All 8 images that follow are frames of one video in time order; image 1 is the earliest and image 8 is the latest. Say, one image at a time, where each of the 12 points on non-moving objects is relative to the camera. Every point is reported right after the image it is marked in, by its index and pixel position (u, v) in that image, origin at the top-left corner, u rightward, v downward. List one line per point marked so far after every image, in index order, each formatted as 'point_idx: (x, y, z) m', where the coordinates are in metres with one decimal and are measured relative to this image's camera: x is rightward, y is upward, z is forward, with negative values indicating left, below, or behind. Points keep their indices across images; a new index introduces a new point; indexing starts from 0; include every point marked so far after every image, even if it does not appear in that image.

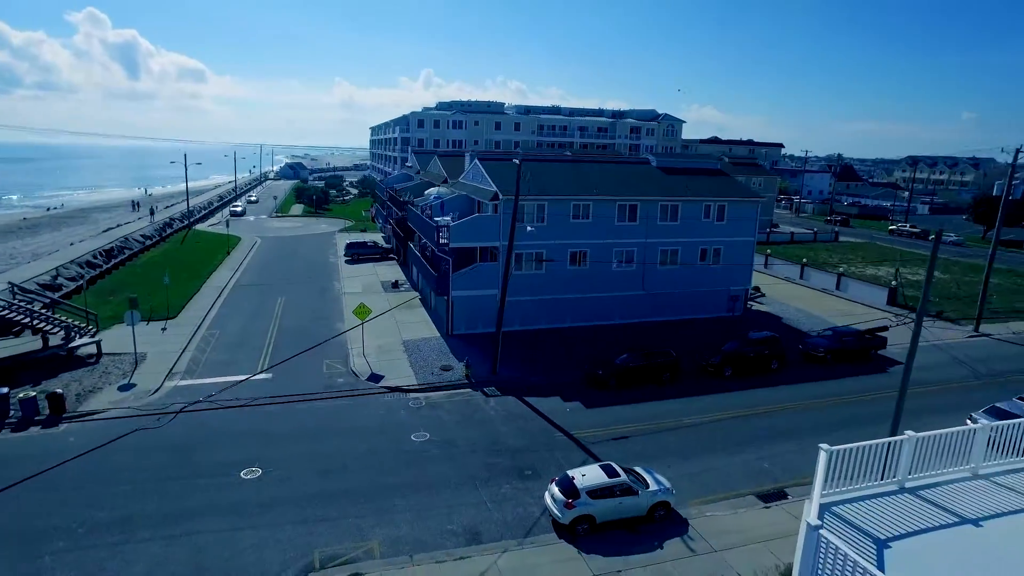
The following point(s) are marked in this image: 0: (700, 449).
0: (+4.8, -4.4, +19.3) m
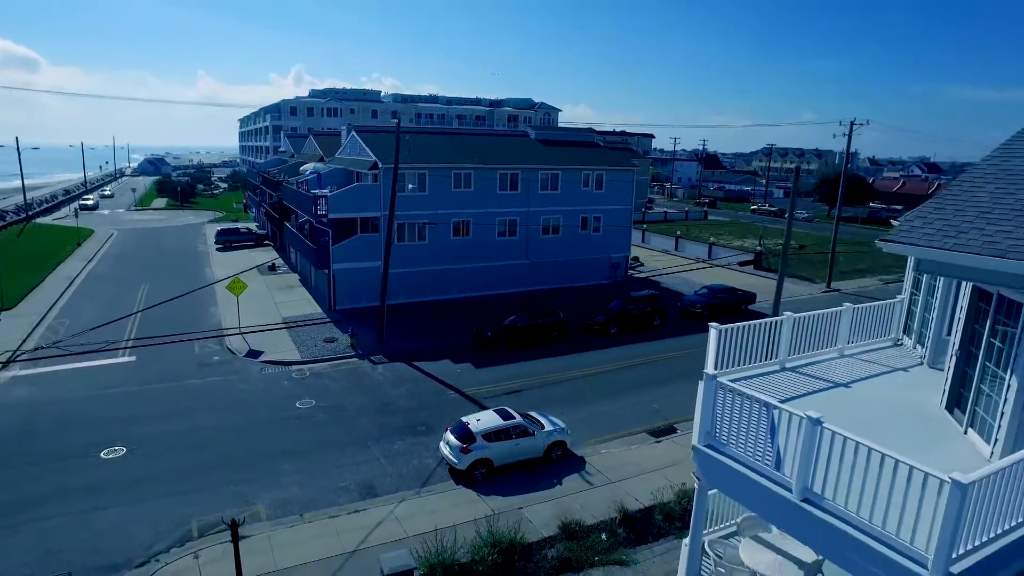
0: (+2.2, -3.0, +19.3) m
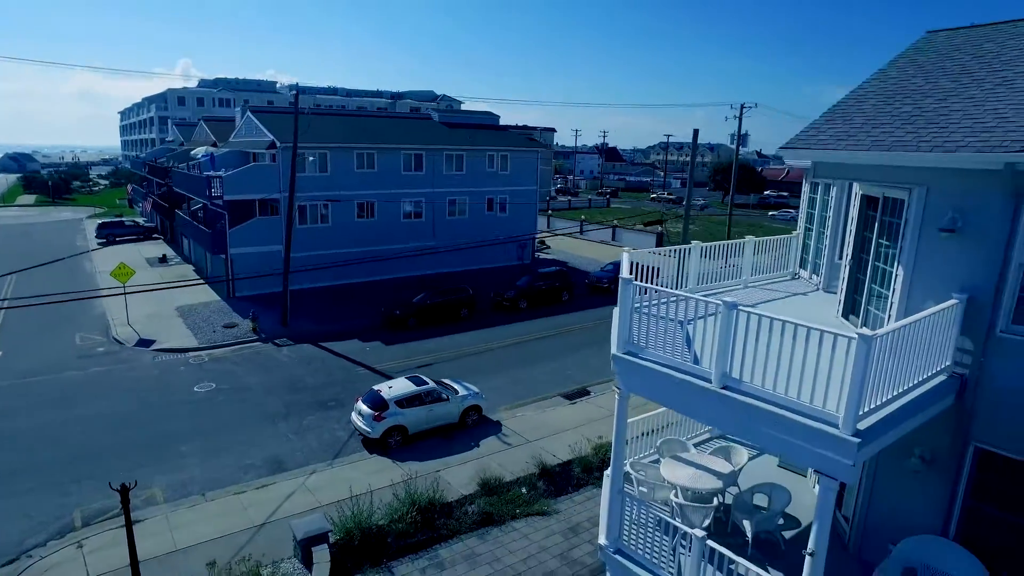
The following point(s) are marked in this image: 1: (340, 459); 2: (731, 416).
0: (-0.3, -2.1, +19.3) m
1: (-3.7, -3.6, +14.4) m
2: (+2.1, -1.2, +6.6) m
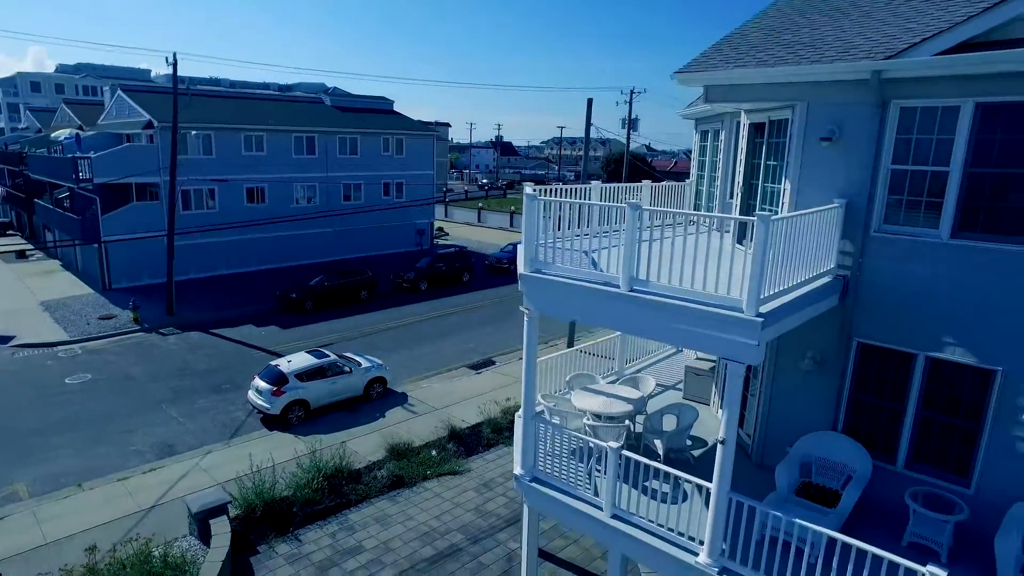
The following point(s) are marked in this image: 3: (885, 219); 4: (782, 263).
0: (-3.0, -1.5, +18.9) m
1: (-5.5, -3.0, +13.6) m
2: (+1.3, -0.3, +6.7) m
3: (+4.0, +0.8, +7.3) m
4: (+2.4, +0.2, +6.2) m
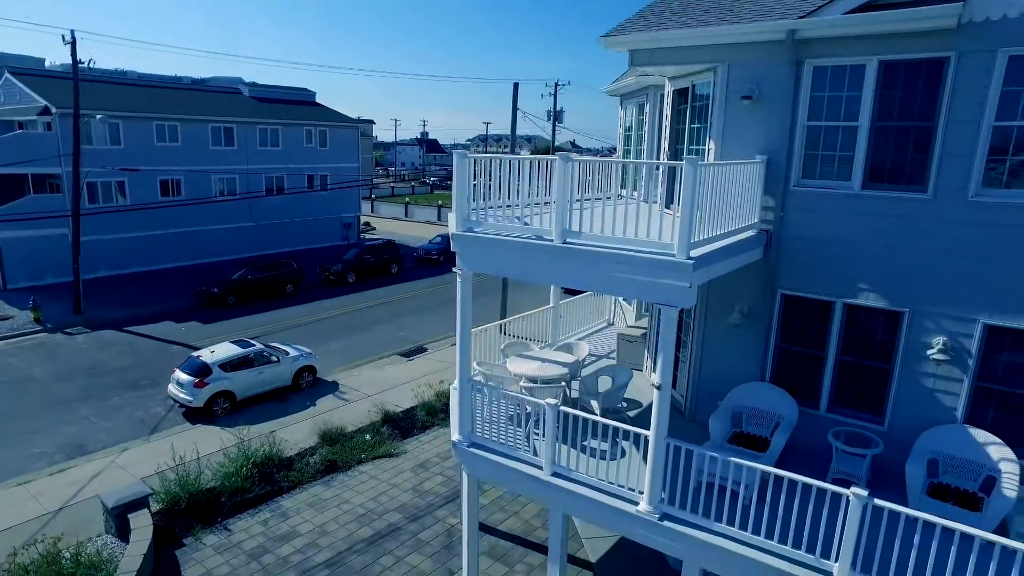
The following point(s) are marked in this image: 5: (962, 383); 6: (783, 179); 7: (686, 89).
0: (-4.8, -1.2, +18.4) m
1: (-6.8, -2.8, +12.9) m
2: (+0.6, +0.2, +6.7) m
3: (+3.3, +1.3, +7.7) m
4: (+1.8, +0.7, +6.4) m
5: (+4.7, -1.0, +7.1) m
6: (+3.1, +1.2, +7.7) m
7: (+2.3, +2.6, +9.0) m
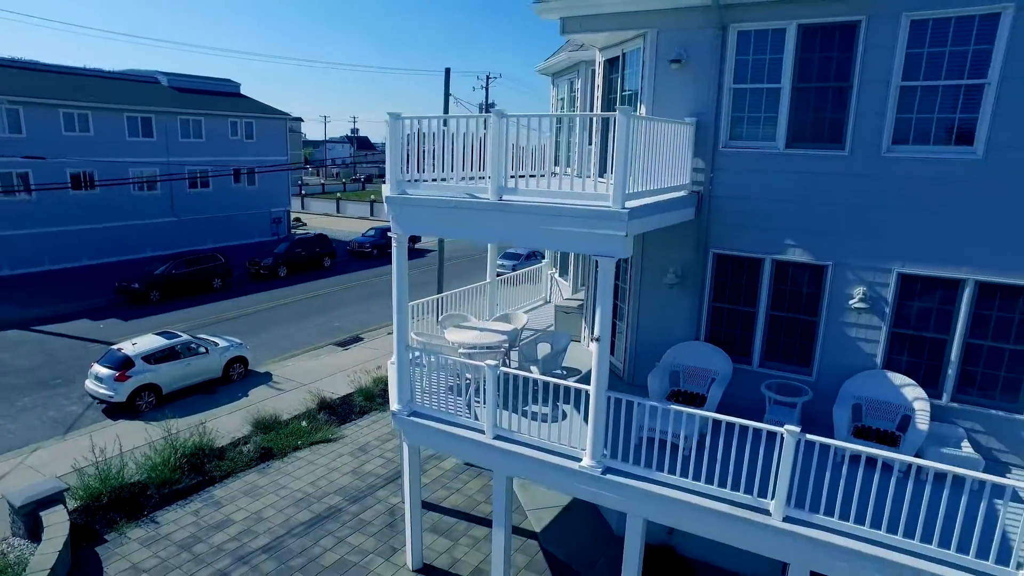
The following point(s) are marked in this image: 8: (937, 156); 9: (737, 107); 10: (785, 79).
0: (-6.5, -1.0, +17.8) m
1: (-7.9, -2.6, +12.1) m
2: (0.0, +0.6, +6.7) m
3: (+2.5, +1.8, +7.9) m
4: (+1.2, +1.2, +6.5) m
5: (+4.0, -0.5, +7.5) m
6: (+2.3, +1.7, +7.9) m
7: (+1.4, +3.1, +9.2) m
8: (+4.4, +1.3, +7.0) m
9: (+2.6, +2.1, +7.8) m
10: (+3.0, +2.3, +7.6) m
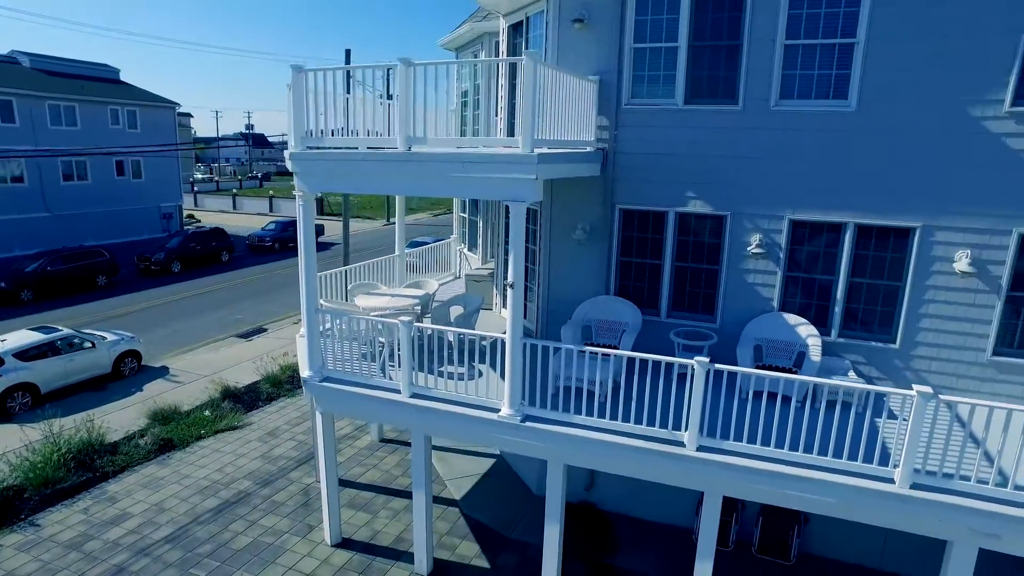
0: (-8.7, -0.8, +16.8) m
1: (-9.3, -2.4, +10.9) m
2: (-0.9, +1.1, +6.6) m
3: (+1.4, +2.3, +8.2) m
4: (+0.4, +1.7, +6.6) m
5: (+3.1, +0.2, +7.9) m
6: (+1.2, +2.3, +8.2) m
7: (+0.1, +3.6, +9.3) m
8: (+3.4, +2.0, +7.5) m
9: (+1.5, +2.7, +8.1) m
10: (+2.0, +2.9, +7.9) m
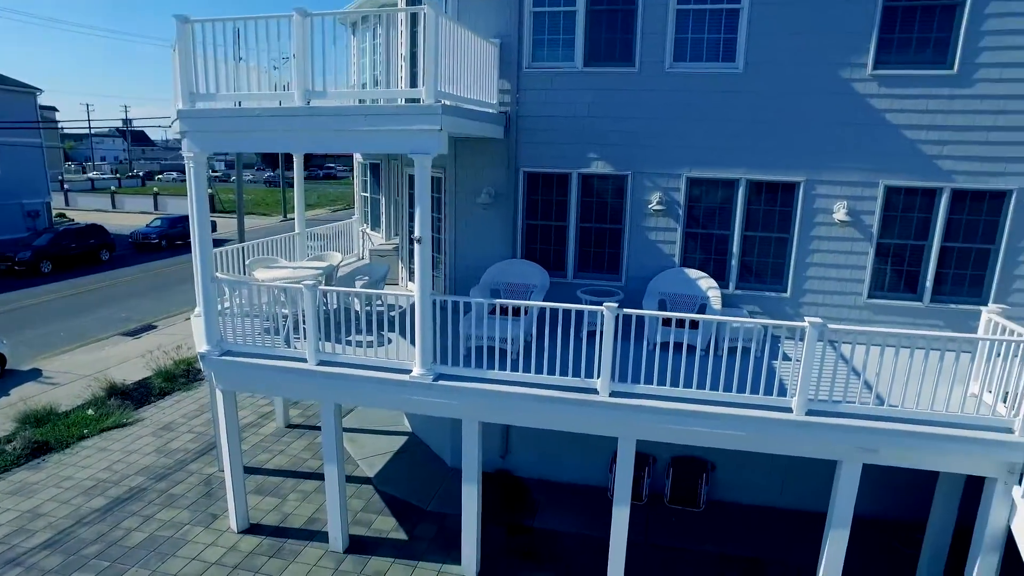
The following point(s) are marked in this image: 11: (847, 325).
0: (-10.9, -0.8, +15.3) m
1: (-10.5, -2.3, +9.5) m
2: (-1.8, +1.5, +6.4) m
3: (+0.3, +2.8, +8.2) m
4: (-0.6, +2.1, +6.5) m
5: (+2.0, +0.7, +8.2) m
6: (0.0, +2.7, +8.2) m
7: (-1.3, +4.0, +9.1) m
8: (+2.3, +2.5, +7.8) m
9: (+0.3, +3.1, +8.2) m
10: (+0.8, +3.4, +8.0) m
11: (+4.0, -0.4, +8.1) m
